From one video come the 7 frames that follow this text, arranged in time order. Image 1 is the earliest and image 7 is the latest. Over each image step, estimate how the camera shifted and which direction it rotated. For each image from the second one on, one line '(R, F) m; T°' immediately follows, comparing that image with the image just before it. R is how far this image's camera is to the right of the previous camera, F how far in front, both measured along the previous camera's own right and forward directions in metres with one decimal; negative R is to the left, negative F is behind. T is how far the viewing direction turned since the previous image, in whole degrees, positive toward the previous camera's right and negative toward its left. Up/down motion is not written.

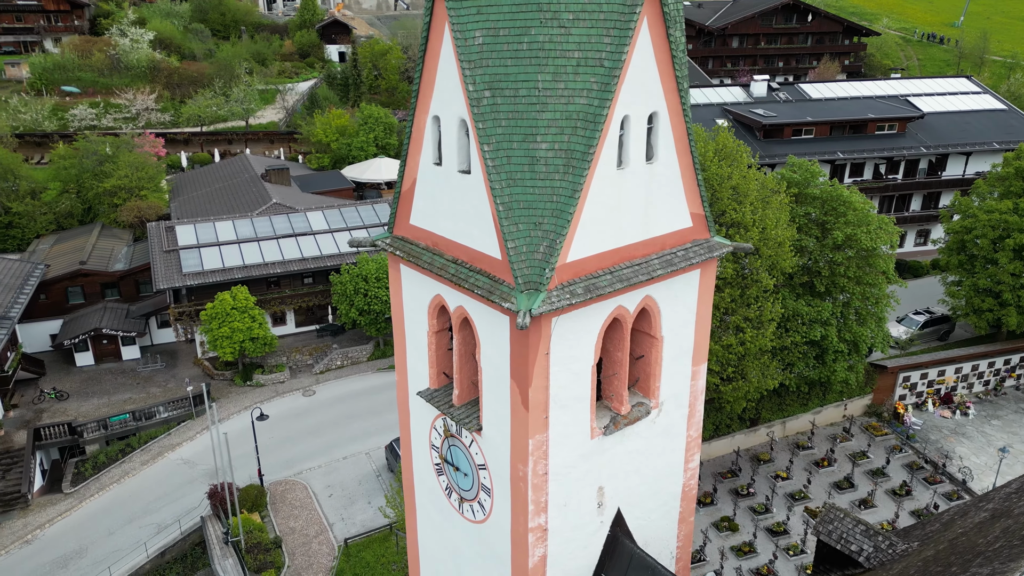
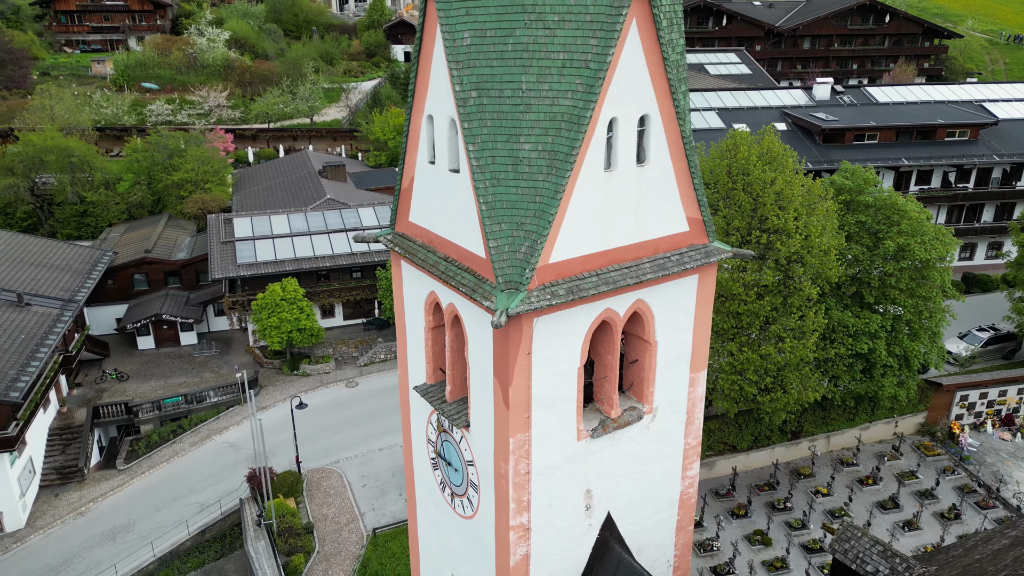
(+1.0, 0.0) m; -5°
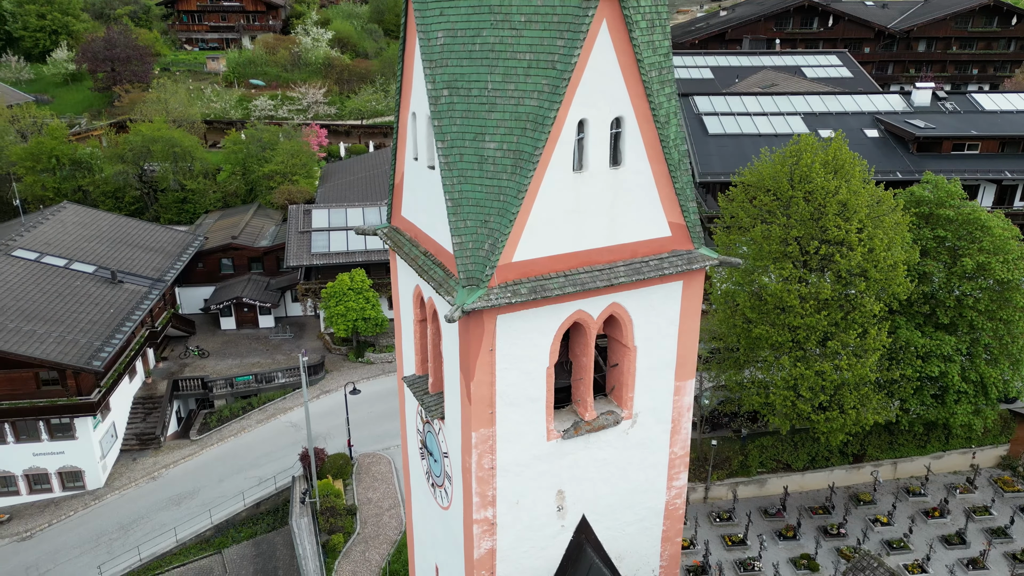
(+1.7, 0.0) m; -8°
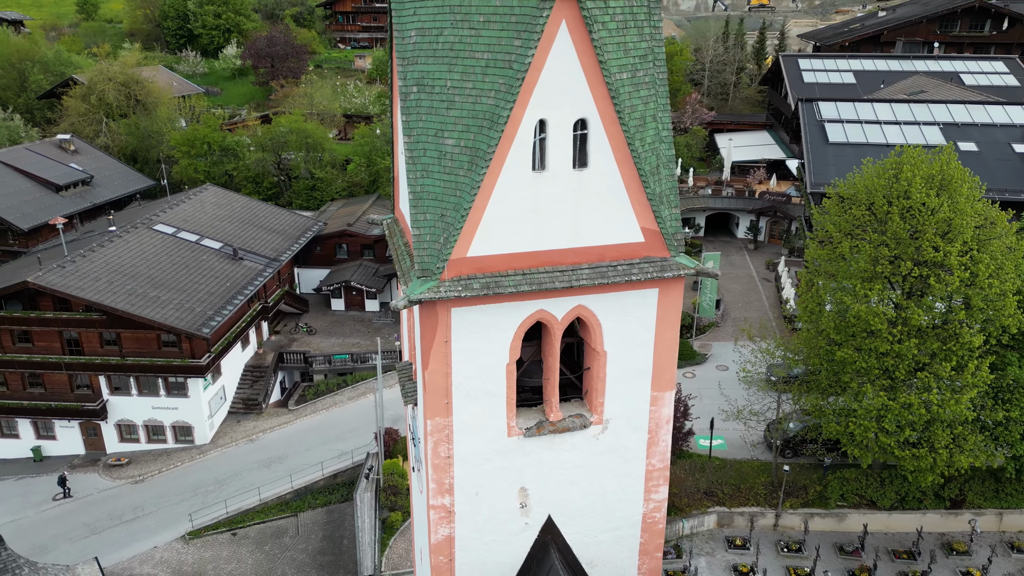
(+2.4, +0.1) m; -11°
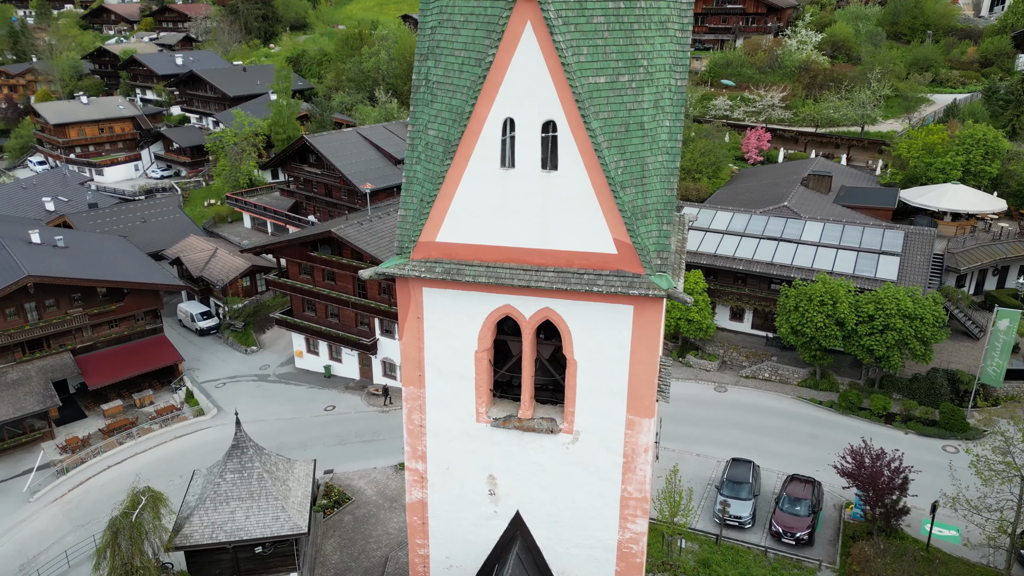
(+4.8, +0.9) m; -26°
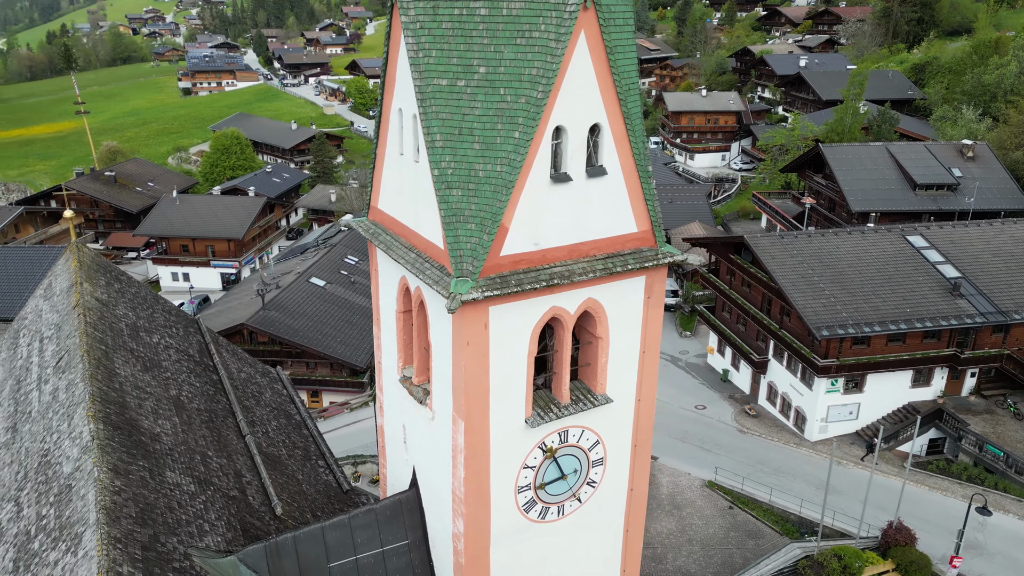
(-1.6, -1.2) m; +5°
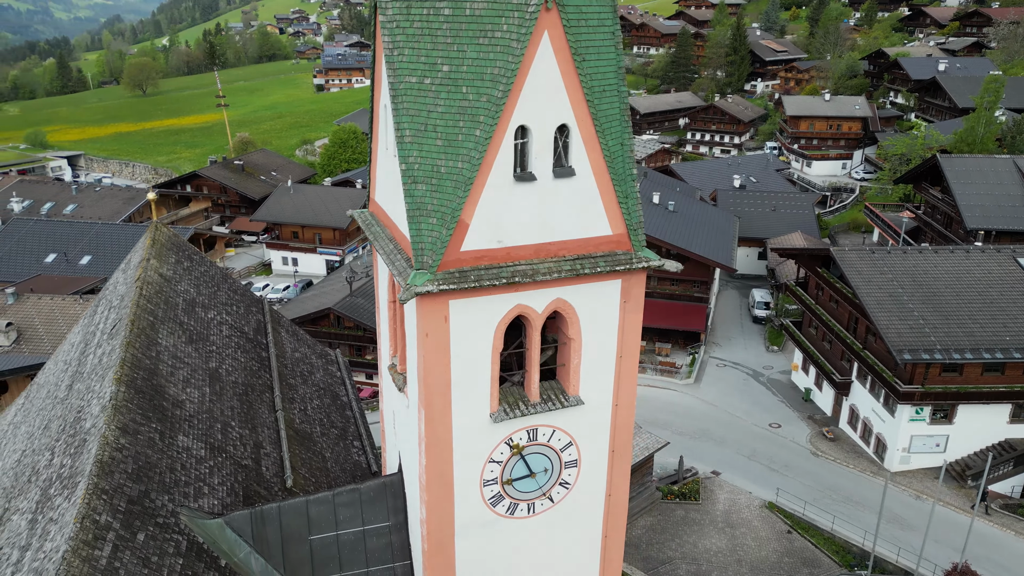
(+2.2, 0.0) m; -9°
